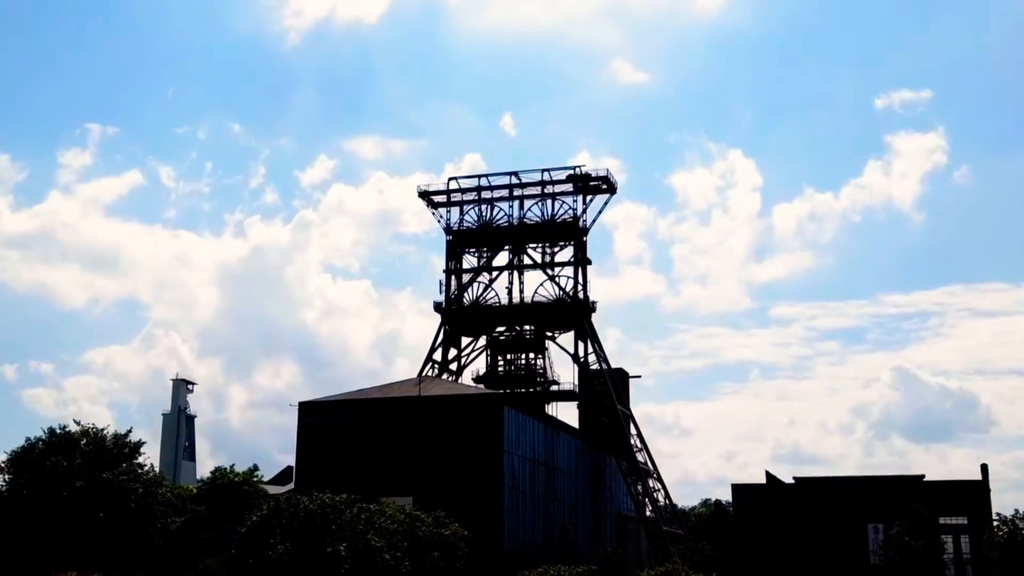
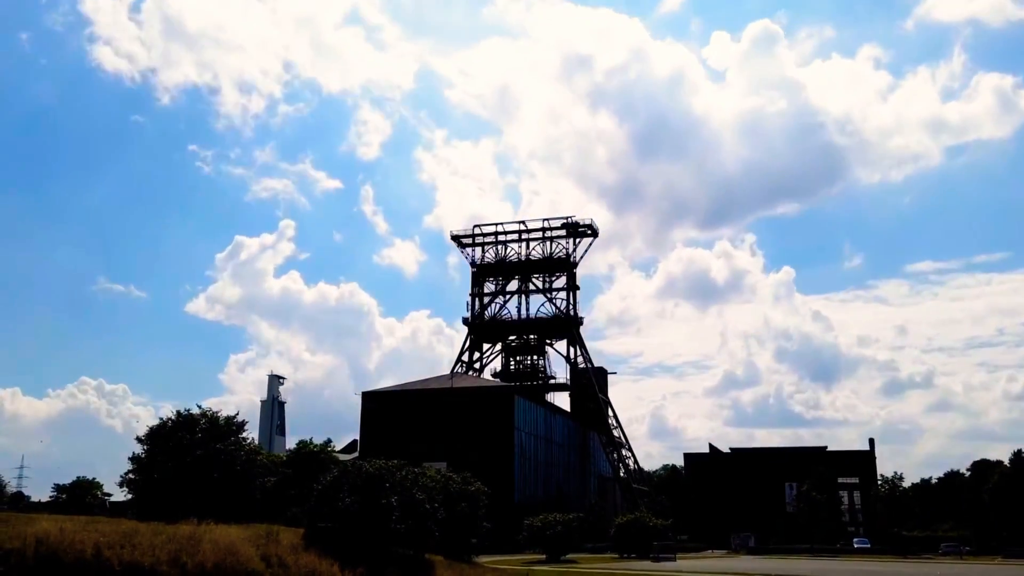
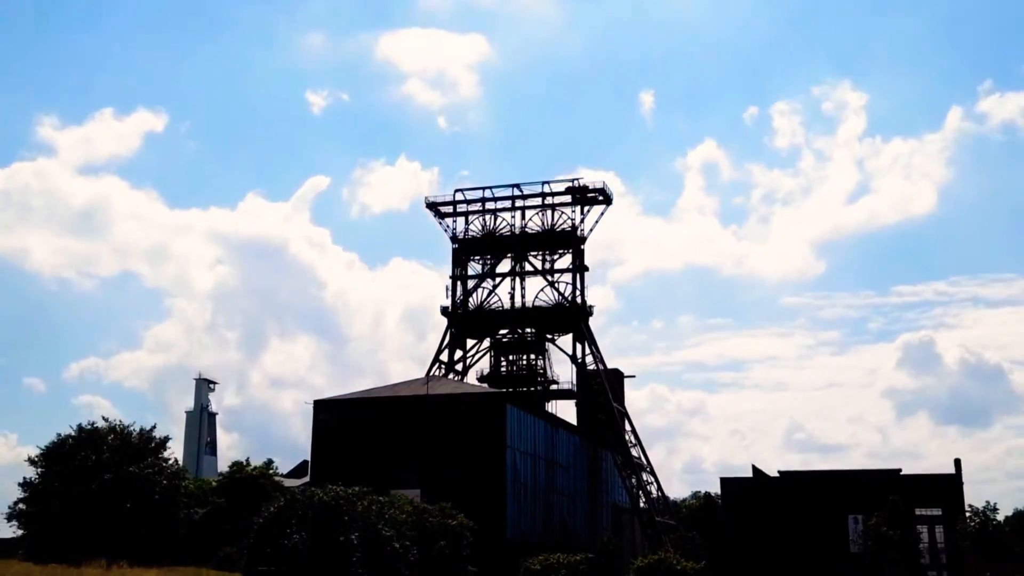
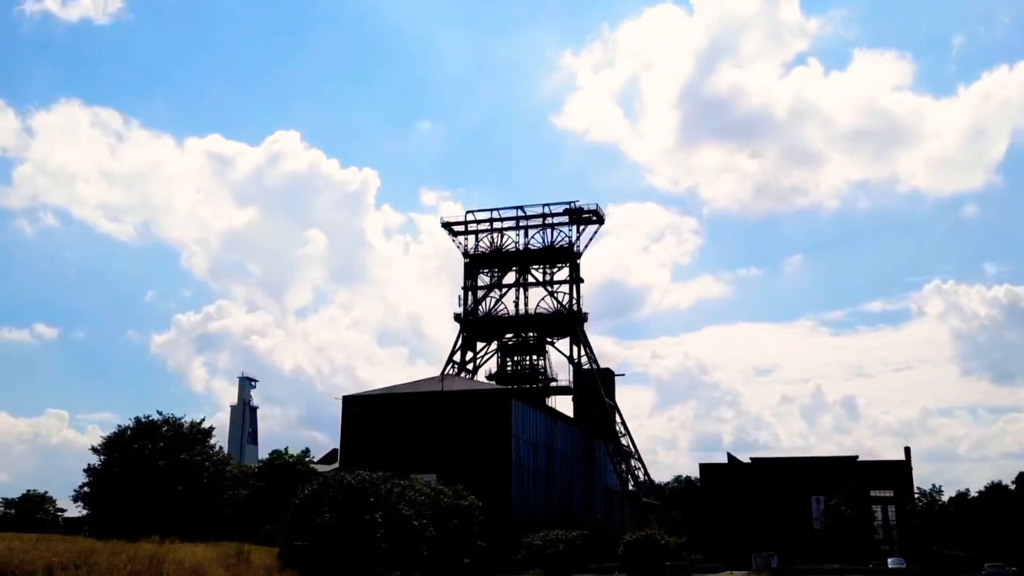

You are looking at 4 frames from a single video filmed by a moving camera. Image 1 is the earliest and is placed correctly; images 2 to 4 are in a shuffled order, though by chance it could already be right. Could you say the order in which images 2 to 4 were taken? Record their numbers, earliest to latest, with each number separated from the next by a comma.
3, 4, 2
